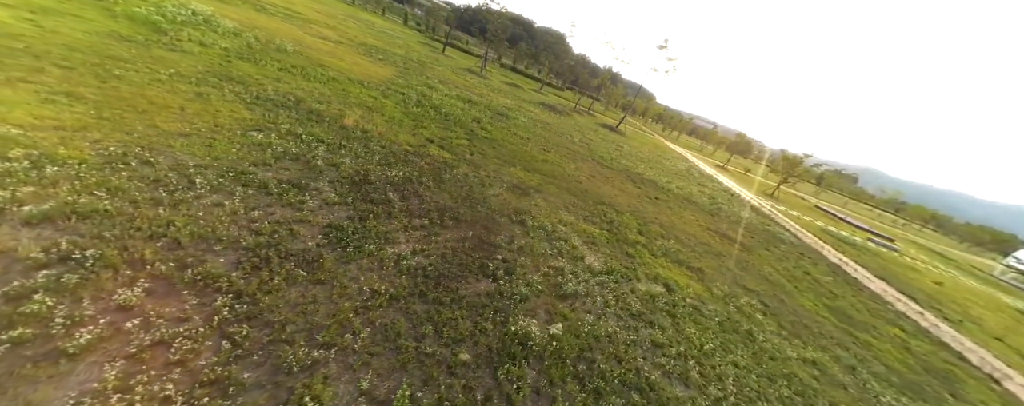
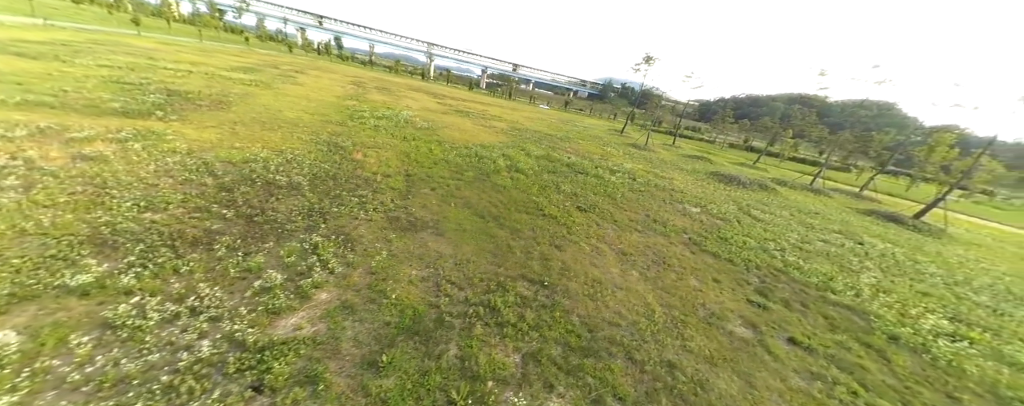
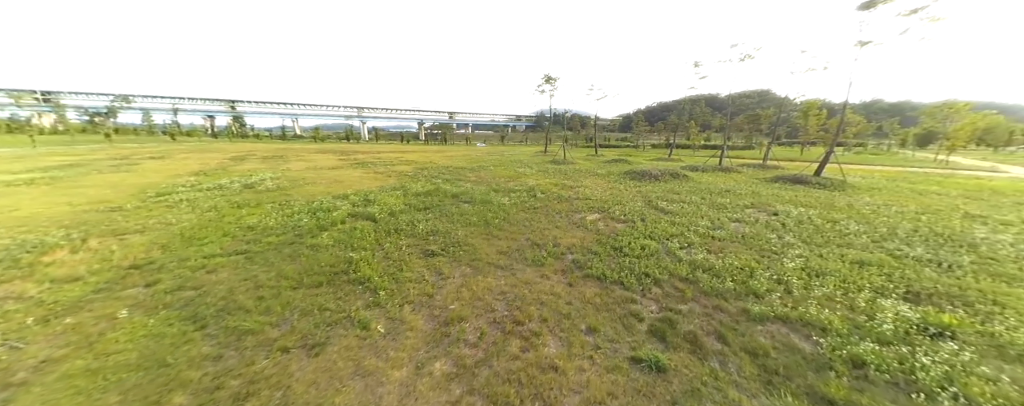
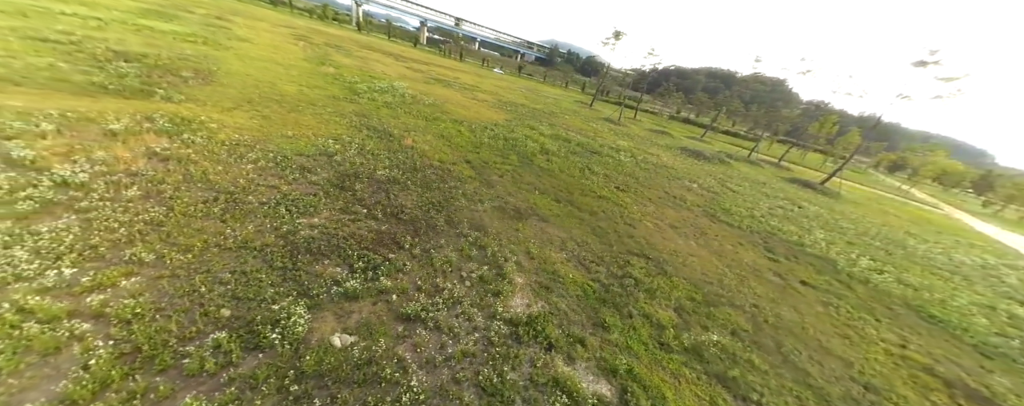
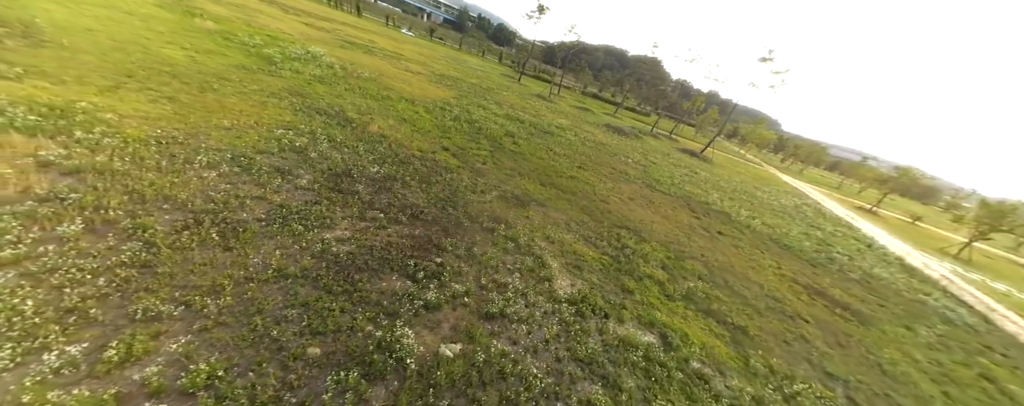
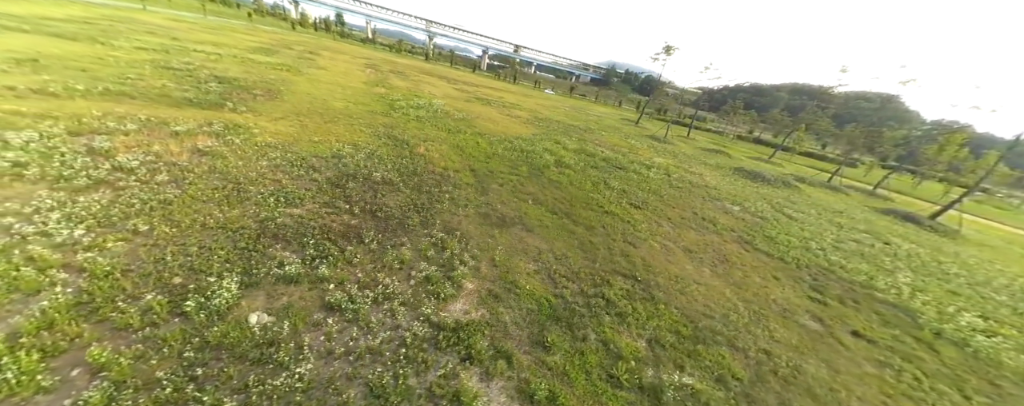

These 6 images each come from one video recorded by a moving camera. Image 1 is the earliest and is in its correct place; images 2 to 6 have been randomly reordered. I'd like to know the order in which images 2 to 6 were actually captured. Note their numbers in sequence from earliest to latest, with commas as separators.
5, 4, 6, 2, 3
